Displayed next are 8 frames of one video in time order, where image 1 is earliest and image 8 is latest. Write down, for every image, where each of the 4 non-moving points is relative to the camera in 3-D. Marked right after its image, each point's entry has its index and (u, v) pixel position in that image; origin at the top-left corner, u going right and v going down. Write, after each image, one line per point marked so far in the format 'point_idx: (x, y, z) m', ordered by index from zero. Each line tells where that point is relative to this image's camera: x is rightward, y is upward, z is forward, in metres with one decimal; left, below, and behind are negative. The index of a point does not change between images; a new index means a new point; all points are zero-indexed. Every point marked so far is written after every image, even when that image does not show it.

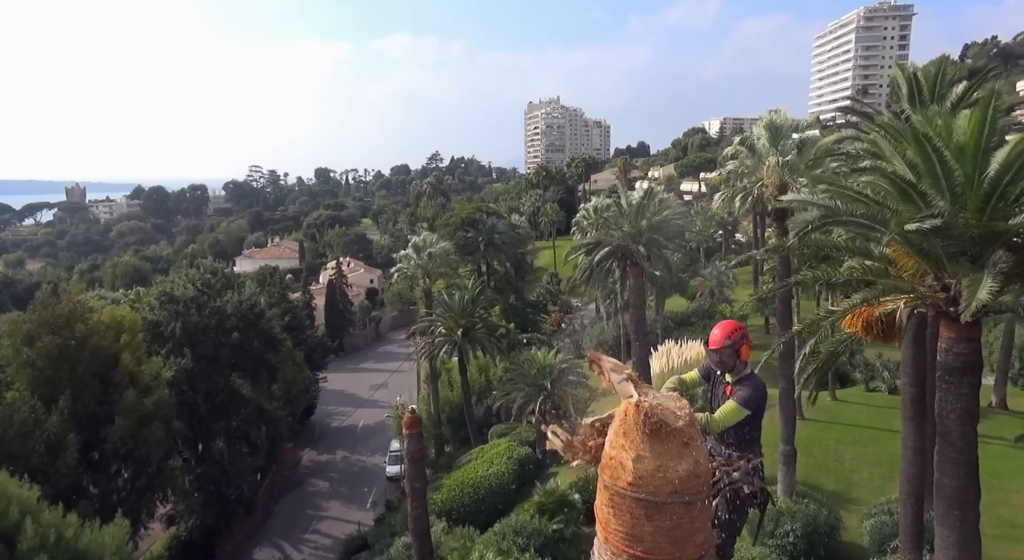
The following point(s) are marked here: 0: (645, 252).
0: (+3.3, +0.7, +17.4) m
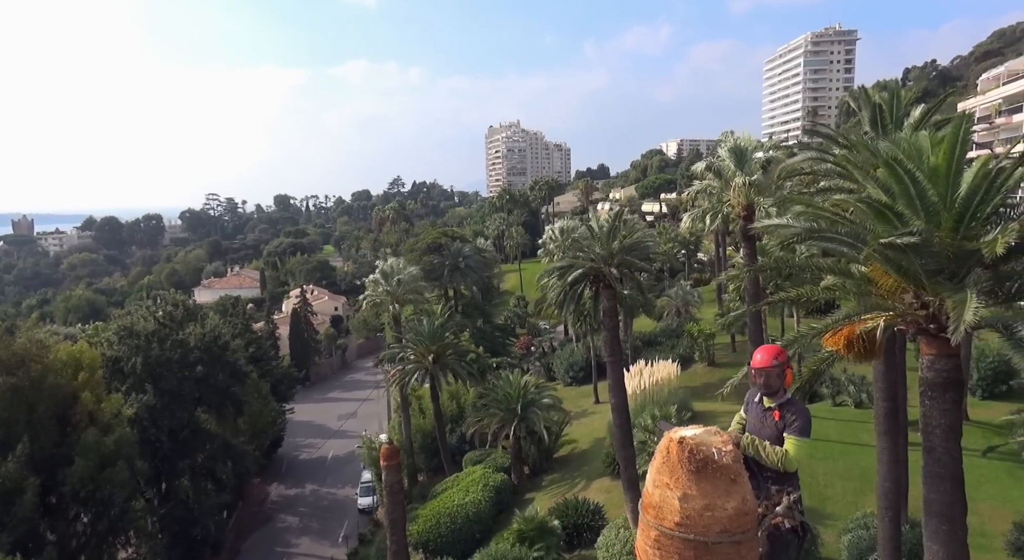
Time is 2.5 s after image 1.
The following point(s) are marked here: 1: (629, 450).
0: (+2.7, +0.1, +17.5) m
1: (+3.0, -4.3, +17.6) m
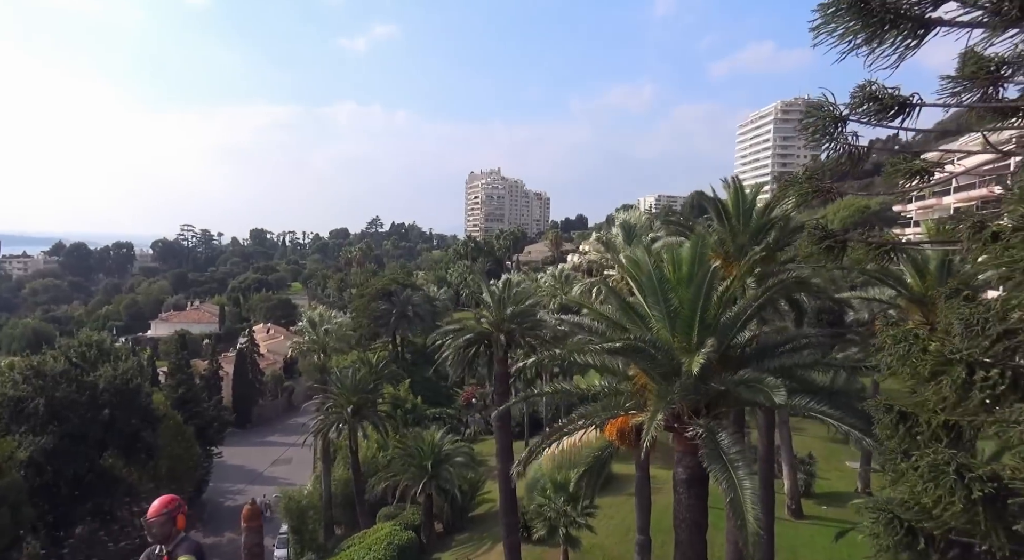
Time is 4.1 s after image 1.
0: (-0.1, -1.5, +17.8) m
1: (0.0, -6.0, +17.5) m
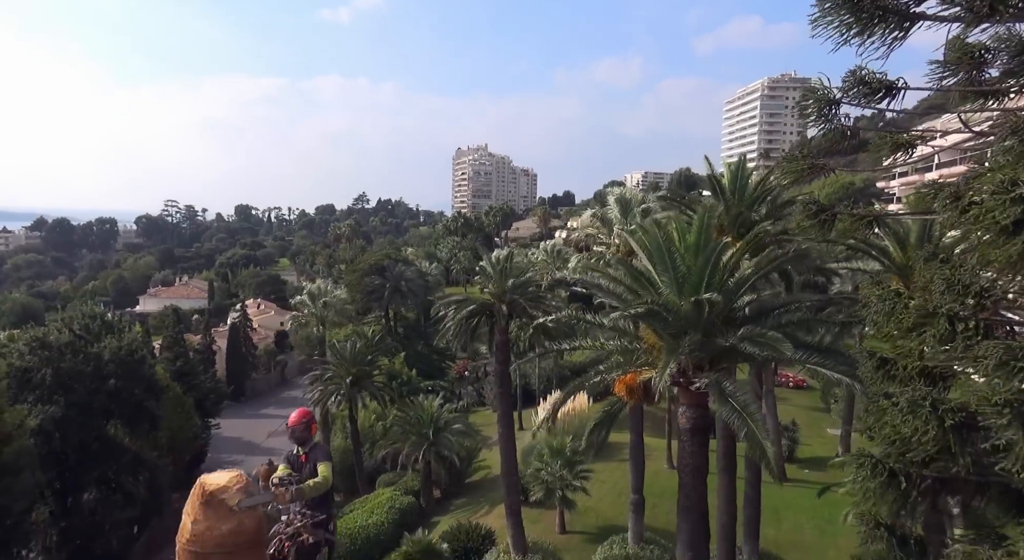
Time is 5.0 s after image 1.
0: (-0.1, -0.8, +18.5) m
1: (+0.1, -5.3, +18.4) m
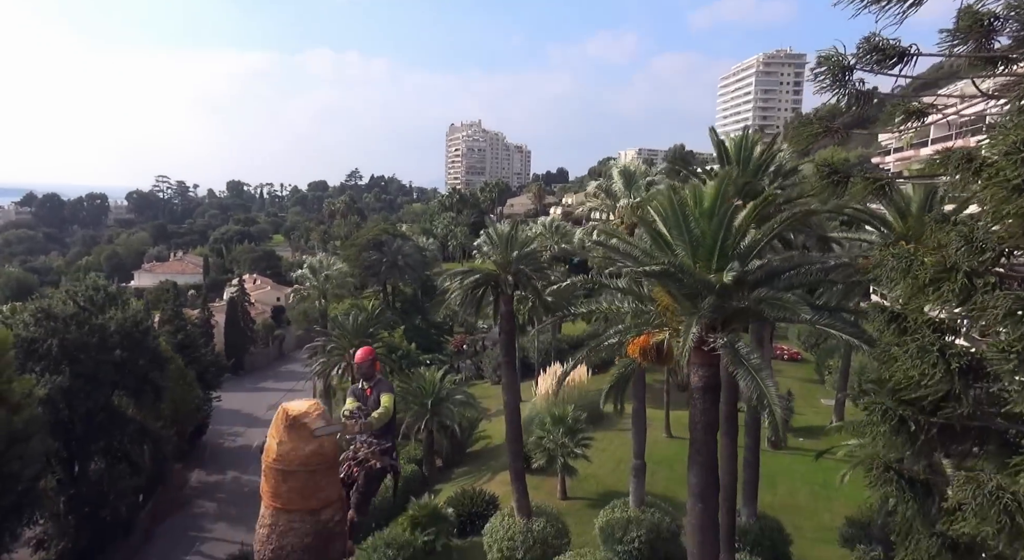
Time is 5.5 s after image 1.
0: (0.0, 0.0, +18.8) m
1: (+0.2, -4.5, +18.9) m
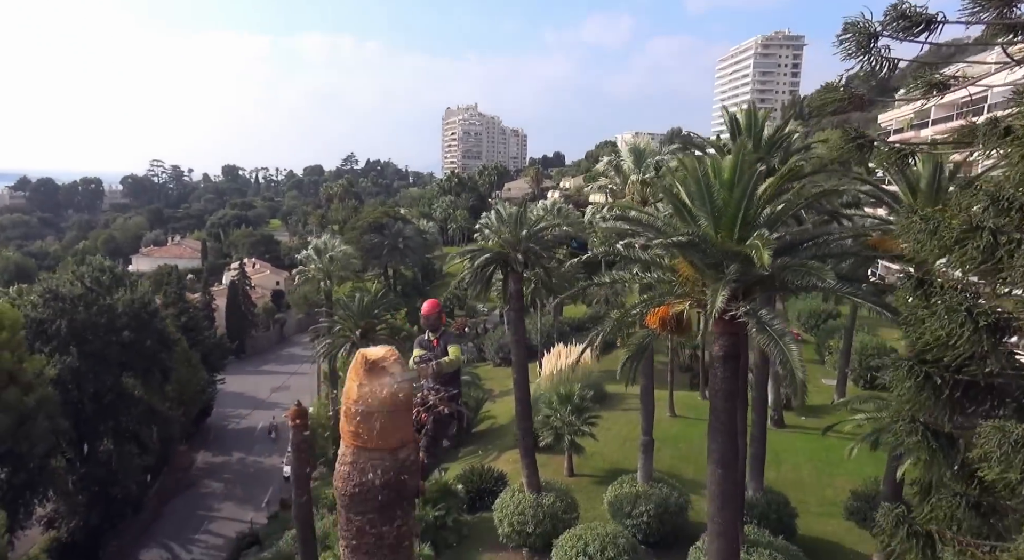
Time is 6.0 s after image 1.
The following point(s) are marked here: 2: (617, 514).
0: (+0.3, +0.6, +18.9) m
1: (+0.5, -3.9, +19.1) m
2: (+2.7, -6.1, +18.0) m
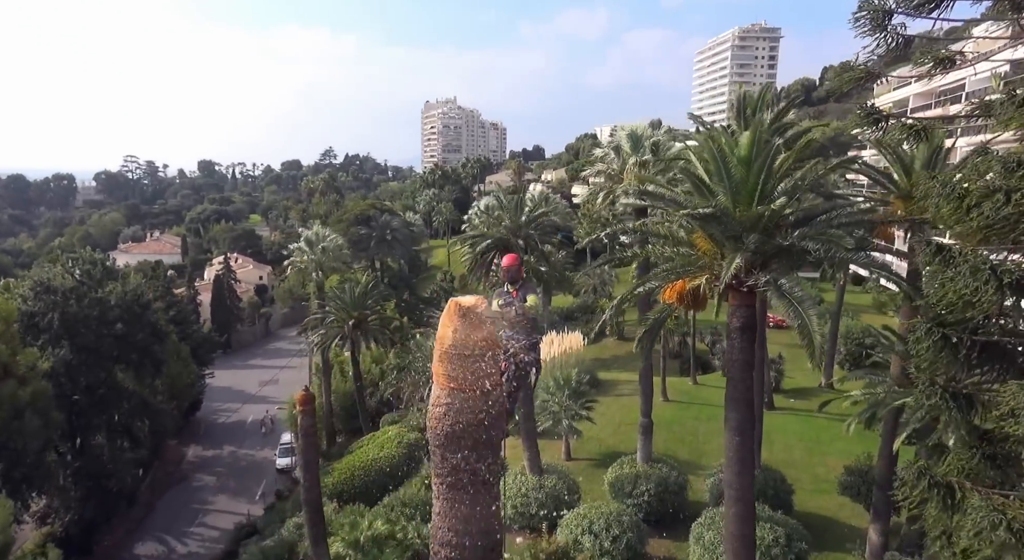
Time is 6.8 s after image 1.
0: (+0.3, +1.0, +19.2) m
1: (+0.5, -3.5, +19.4) m
2: (+2.8, -5.7, +18.3) m
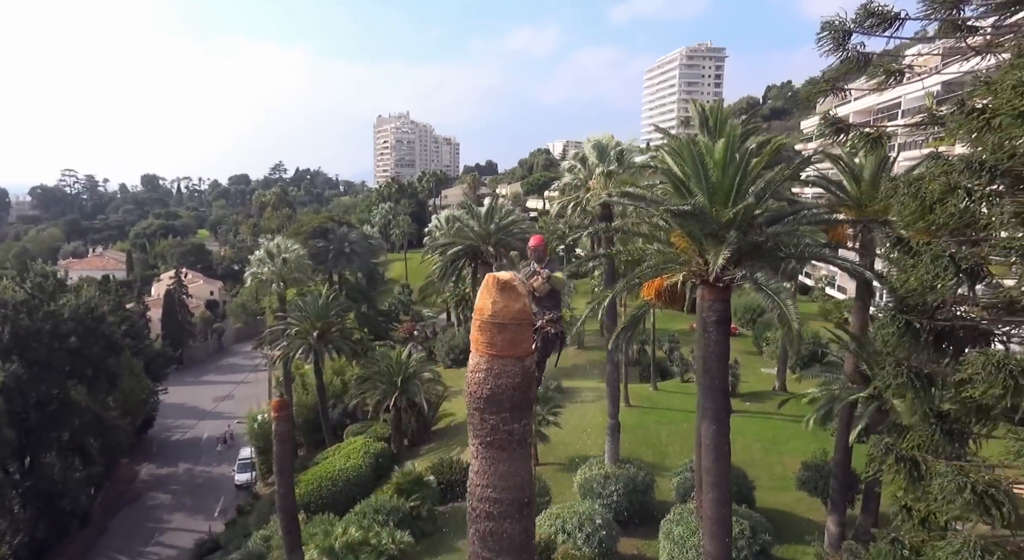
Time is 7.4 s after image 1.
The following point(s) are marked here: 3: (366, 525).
0: (-0.6, +0.8, +19.5) m
1: (-0.3, -3.7, +19.7) m
2: (+2.1, -5.8, +18.8) m
3: (-3.7, -6.3, +17.9) m
